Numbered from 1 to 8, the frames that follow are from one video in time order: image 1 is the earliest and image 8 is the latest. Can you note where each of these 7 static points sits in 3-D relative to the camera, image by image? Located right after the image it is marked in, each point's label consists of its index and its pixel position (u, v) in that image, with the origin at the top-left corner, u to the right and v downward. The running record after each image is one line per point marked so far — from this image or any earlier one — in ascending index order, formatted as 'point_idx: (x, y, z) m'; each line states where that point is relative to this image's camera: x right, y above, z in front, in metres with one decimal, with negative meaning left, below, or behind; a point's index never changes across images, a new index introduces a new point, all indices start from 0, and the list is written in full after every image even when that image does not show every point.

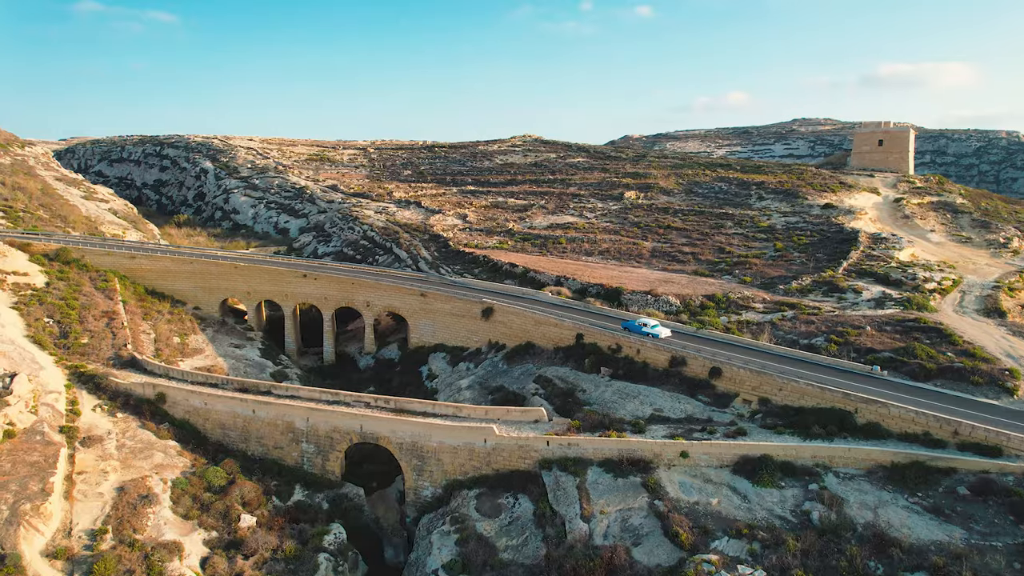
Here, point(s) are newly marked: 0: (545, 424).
0: (+1.0, -4.0, +19.2) m
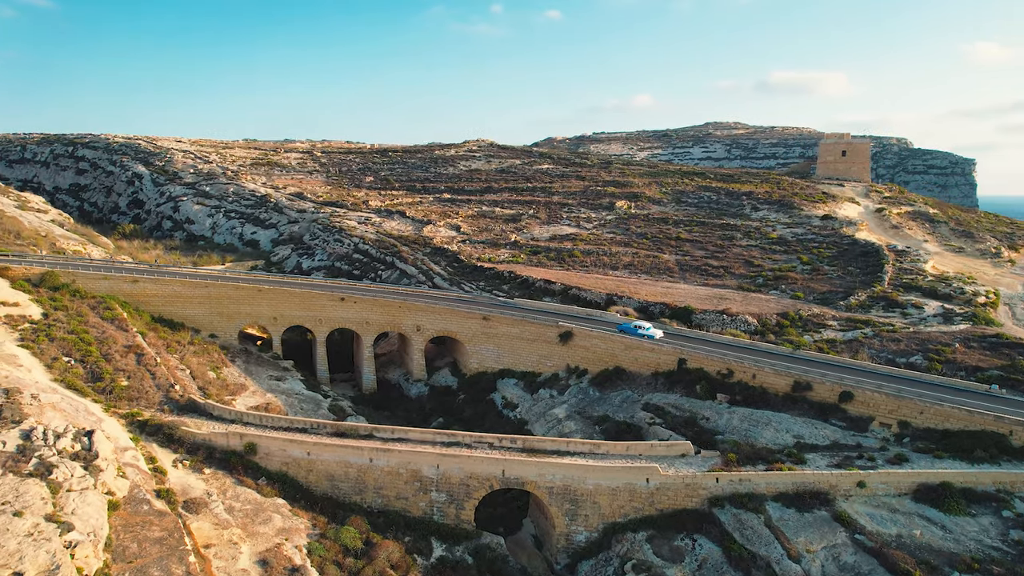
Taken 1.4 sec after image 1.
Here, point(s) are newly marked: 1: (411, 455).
0: (+5.3, -4.9, +18.7) m
1: (-2.8, -4.9, +19.0) m
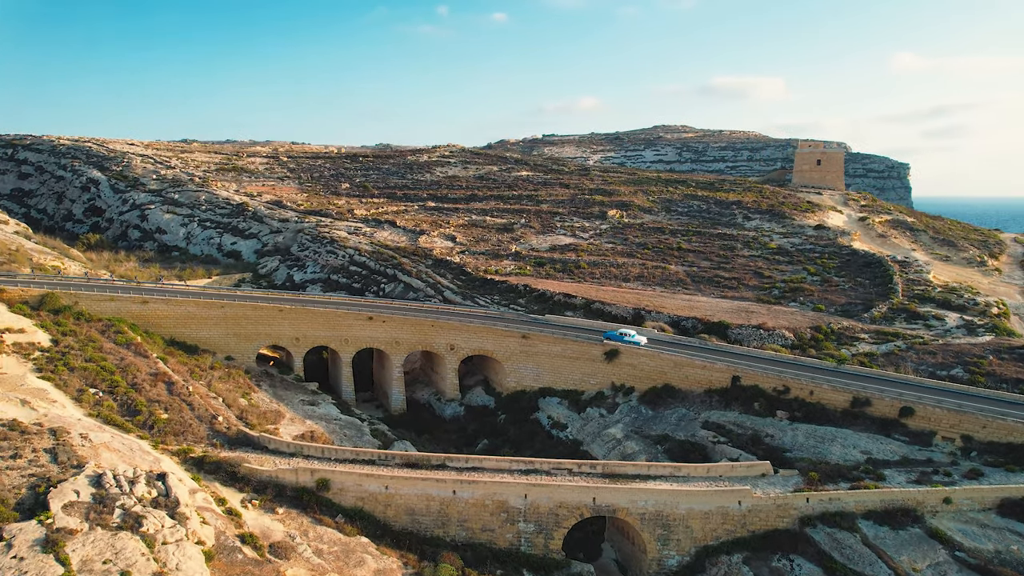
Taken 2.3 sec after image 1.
0: (+7.8, -5.6, +19.1) m
1: (-0.3, -5.7, +18.7) m
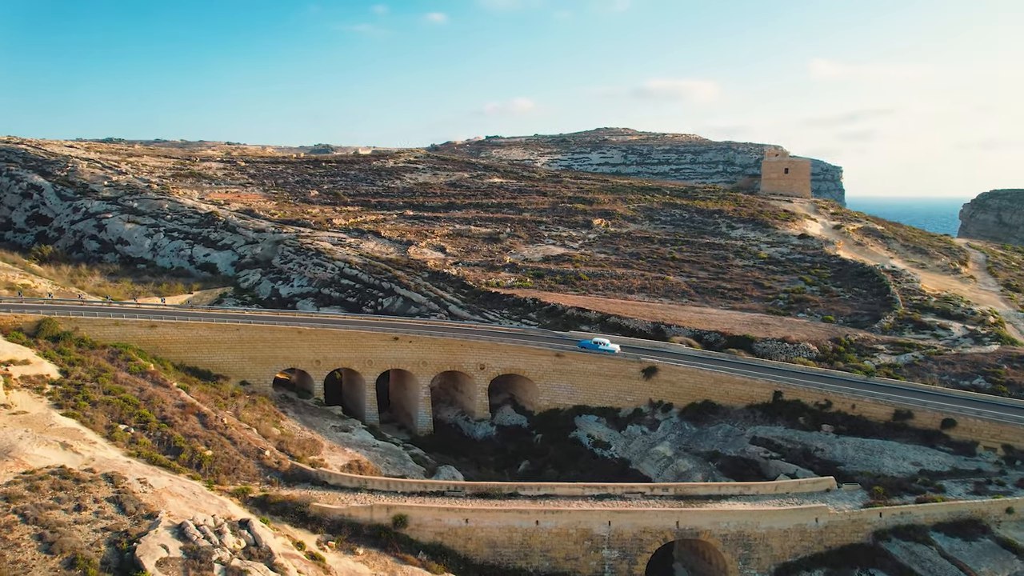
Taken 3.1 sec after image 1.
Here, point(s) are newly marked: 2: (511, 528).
0: (+10.1, -6.3, +19.7) m
1: (+2.0, -6.5, +18.6) m
2: (0.0, -6.9, +18.6) m
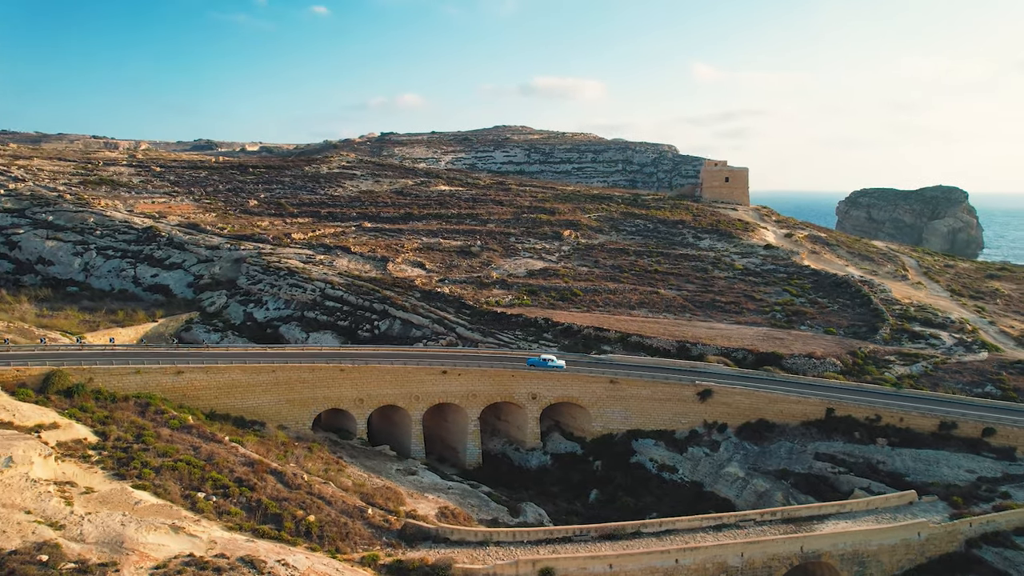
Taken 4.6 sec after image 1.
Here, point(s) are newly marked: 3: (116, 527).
0: (+13.9, -7.3, +21.6) m
1: (+6.1, -7.7, +19.1) m
2: (+4.1, -8.2, +18.8) m
3: (-10.0, -6.0, +16.3) m
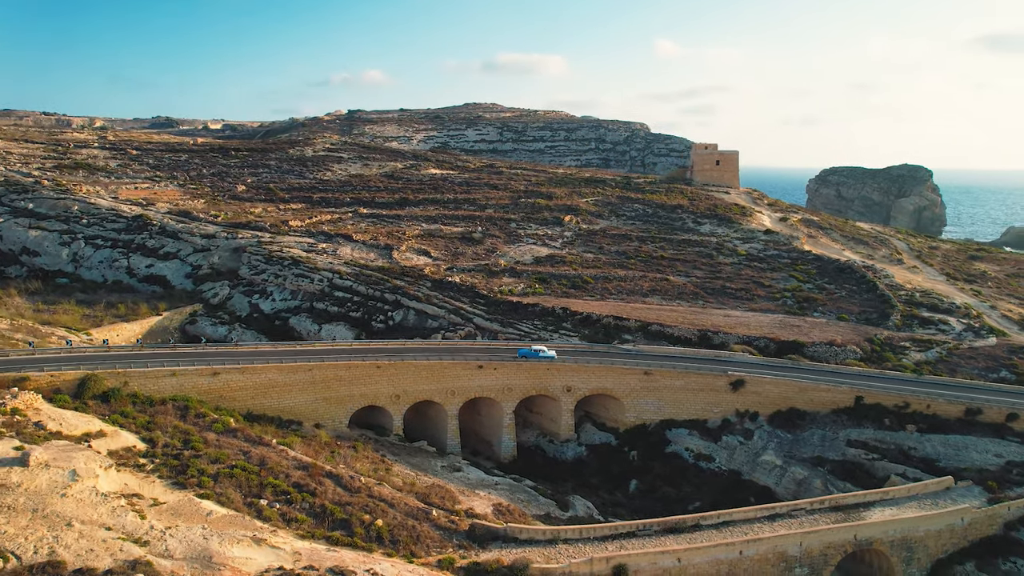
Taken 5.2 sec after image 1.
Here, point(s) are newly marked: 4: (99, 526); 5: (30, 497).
0: (+15.8, -7.1, +22.6) m
1: (+8.2, -7.7, +19.7) m
2: (+6.1, -8.2, +19.3) m
3: (-7.8, -6.3, +16.1) m
4: (-10.1, -5.8, +15.9) m
5: (-12.3, -5.4, +16.6) m
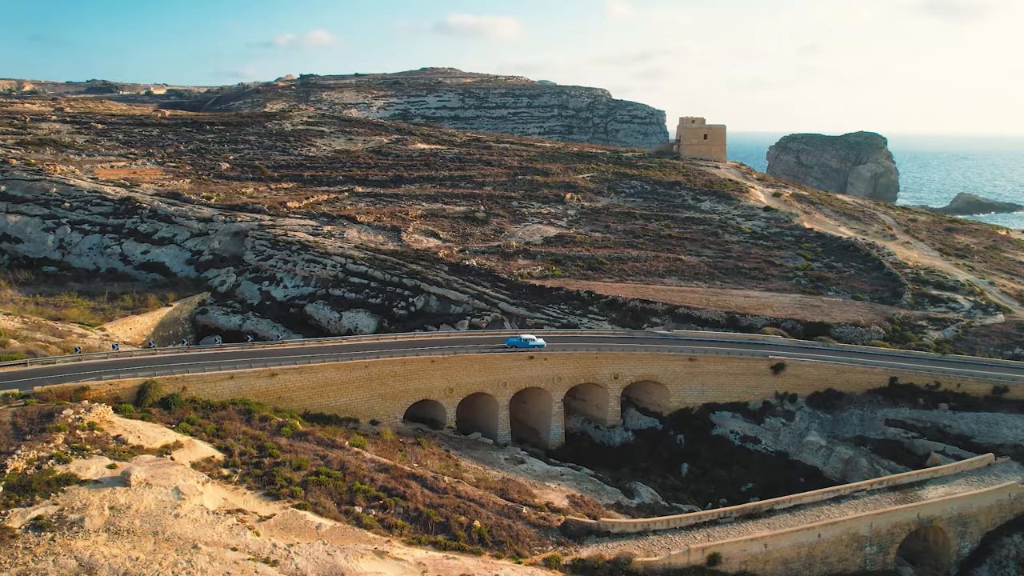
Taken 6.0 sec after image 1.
0: (+18.4, -6.7, +24.2) m
1: (+11.0, -7.6, +20.9) m
2: (+9.0, -8.1, +20.4) m
3: (-4.6, -6.7, +16.0) m
4: (-7.0, -6.3, +15.7) m
5: (-9.2, -5.8, +16.2) m
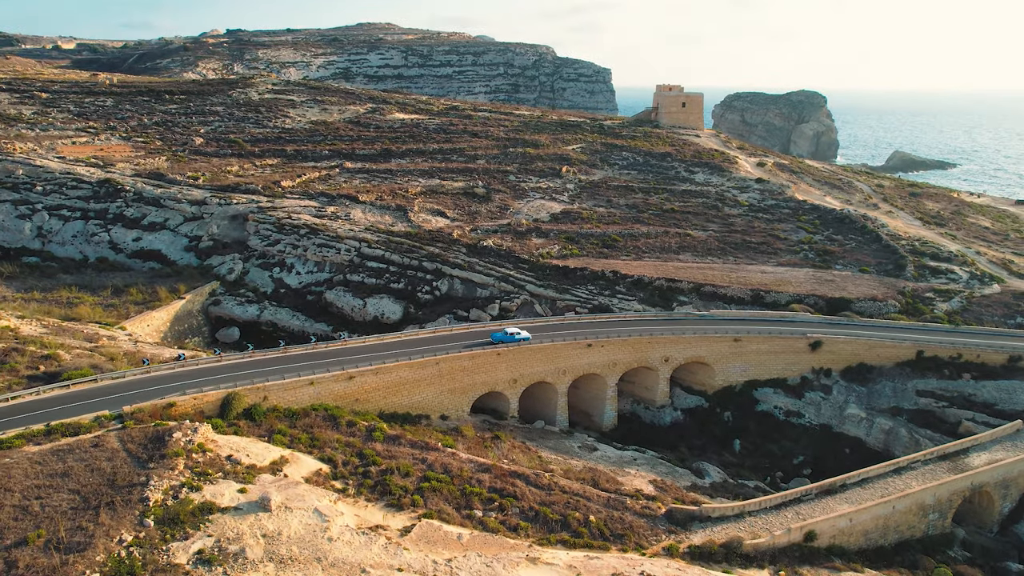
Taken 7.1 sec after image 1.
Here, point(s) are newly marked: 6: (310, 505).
0: (+21.5, -5.9, +26.8) m
1: (+14.4, -7.2, +22.8) m
2: (+12.6, -7.9, +22.1) m
3: (-0.7, -7.1, +16.5) m
4: (-3.0, -6.9, +15.8) m
5: (-5.2, -6.4, +16.1) m
6: (-5.5, -5.8, +17.5) m
